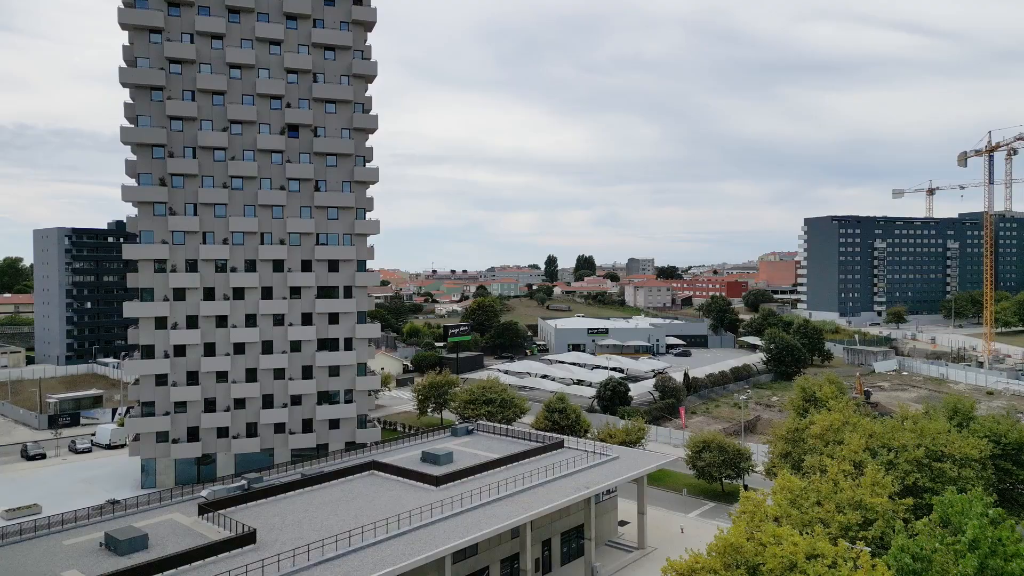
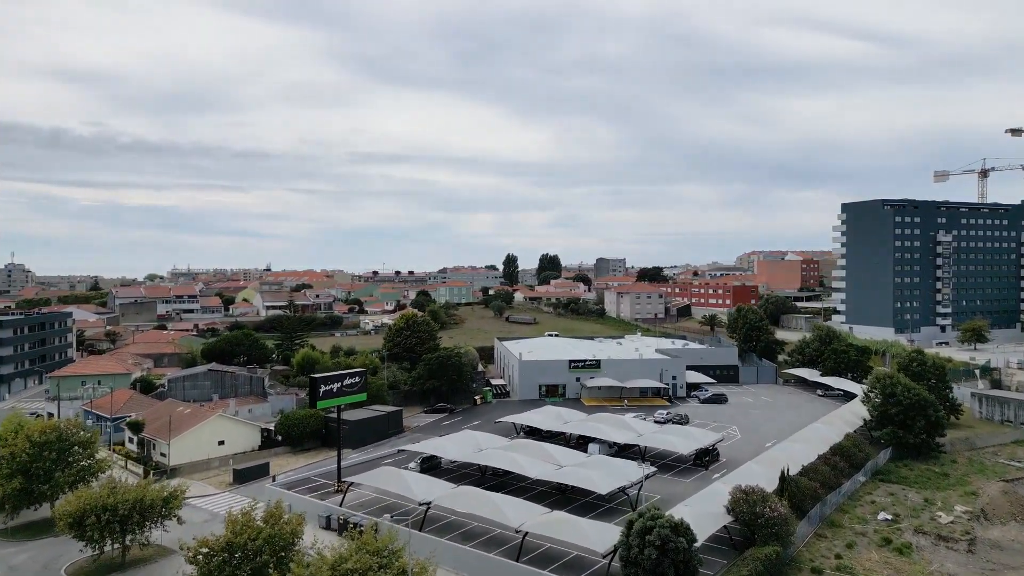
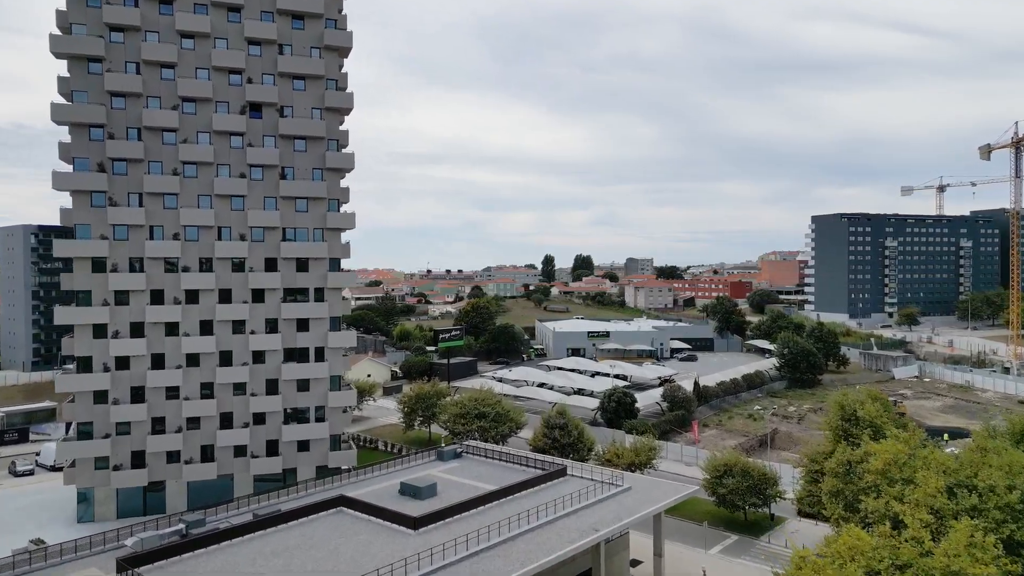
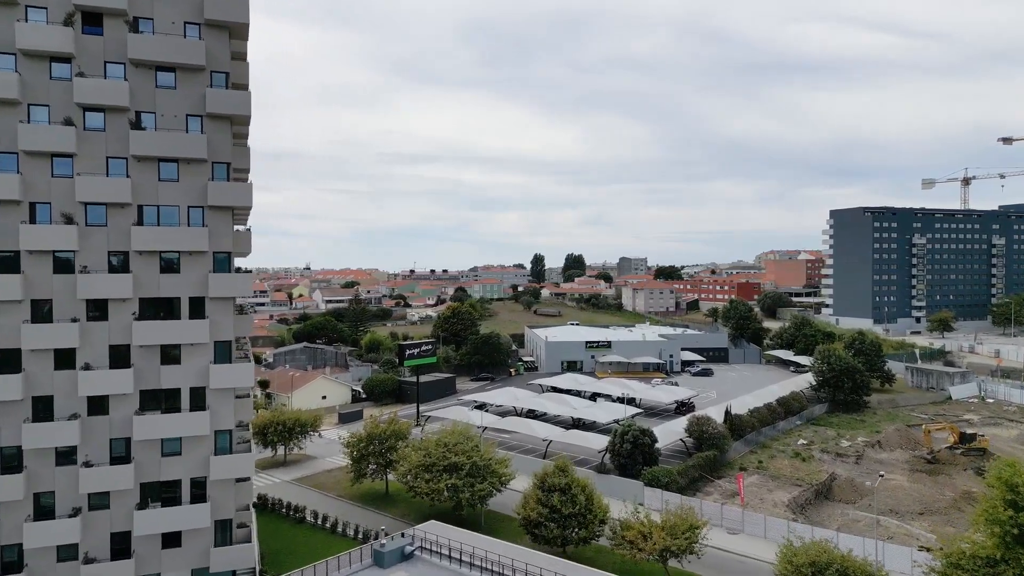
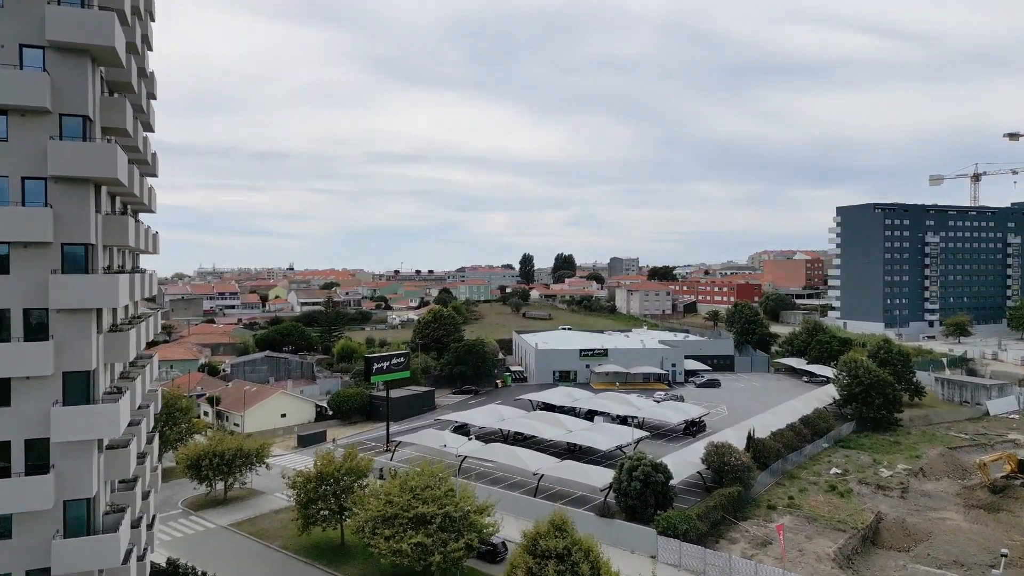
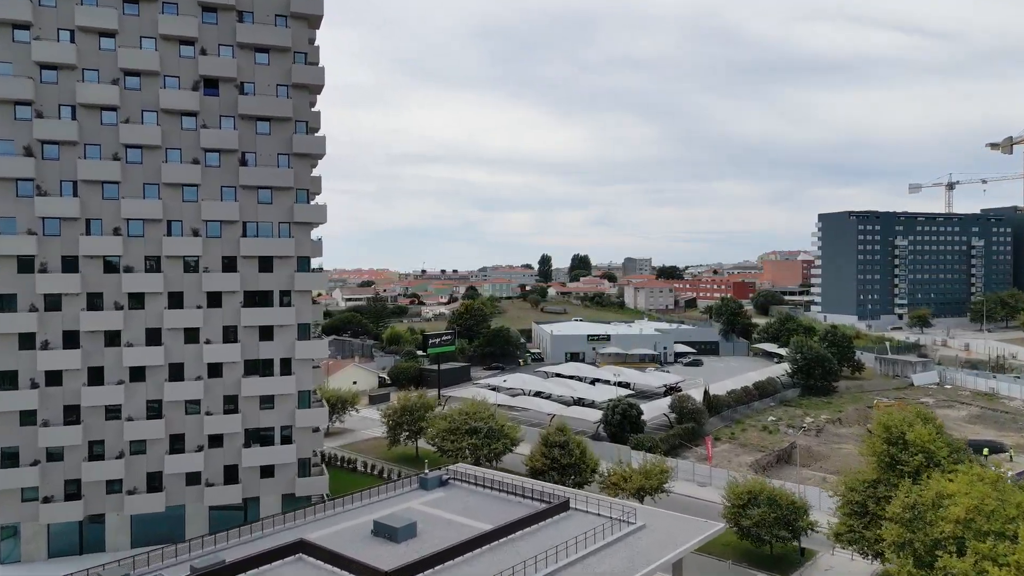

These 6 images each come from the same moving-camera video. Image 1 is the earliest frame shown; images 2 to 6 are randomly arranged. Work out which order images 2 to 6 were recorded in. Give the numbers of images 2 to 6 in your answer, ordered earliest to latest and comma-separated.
3, 6, 4, 5, 2
